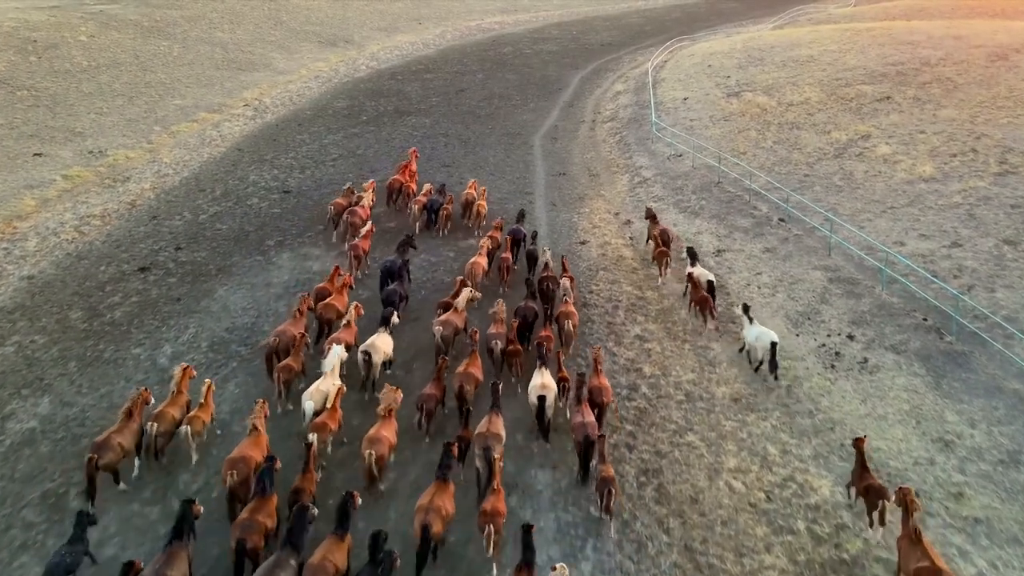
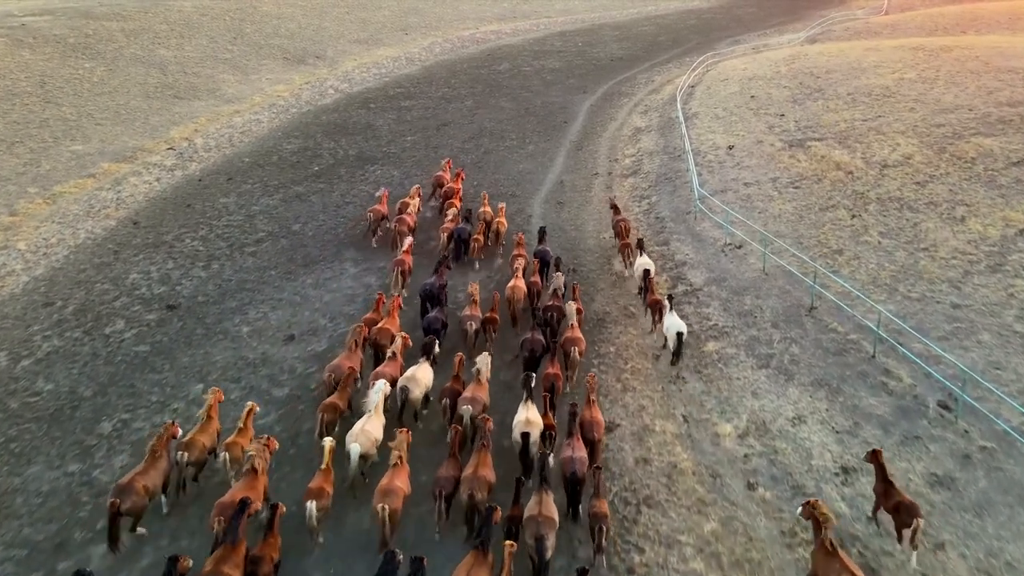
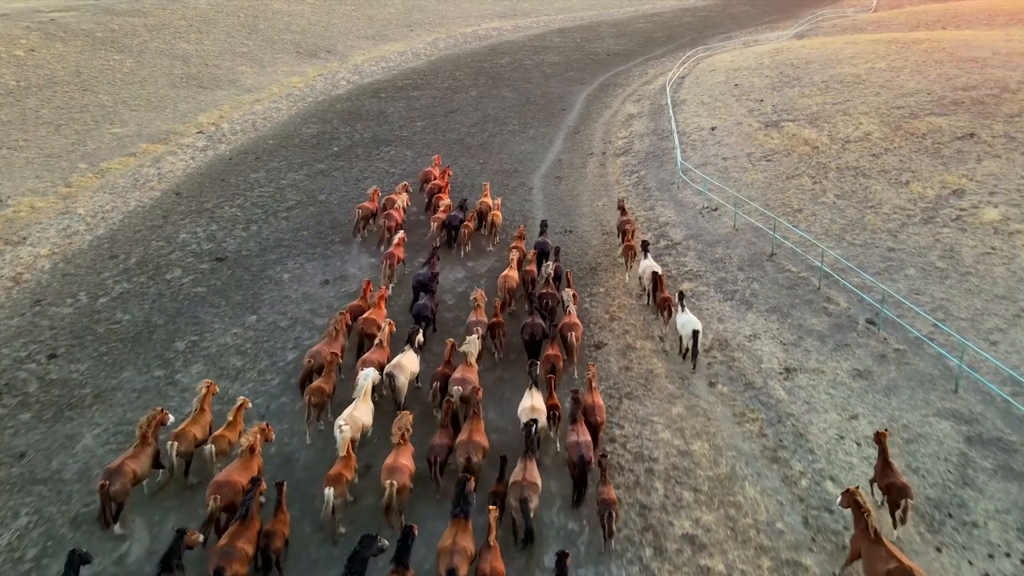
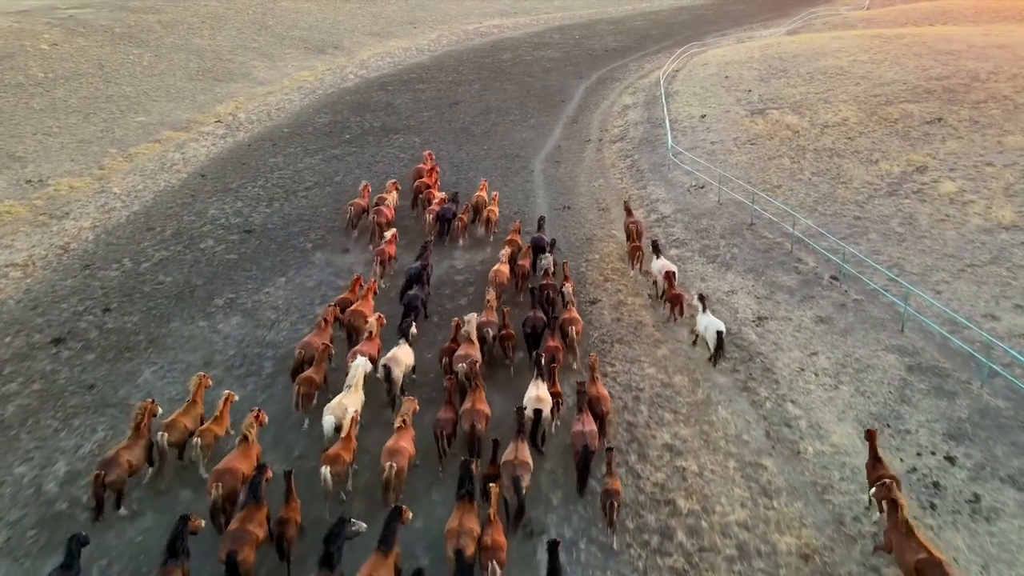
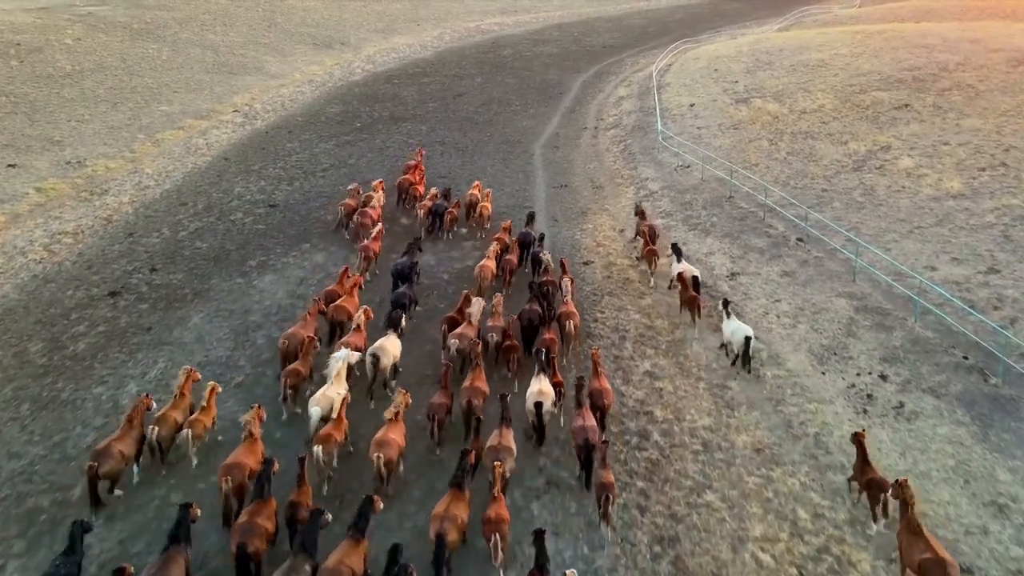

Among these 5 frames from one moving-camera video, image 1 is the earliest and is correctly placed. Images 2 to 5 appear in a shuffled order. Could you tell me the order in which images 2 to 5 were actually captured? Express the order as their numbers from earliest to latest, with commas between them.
5, 4, 3, 2
